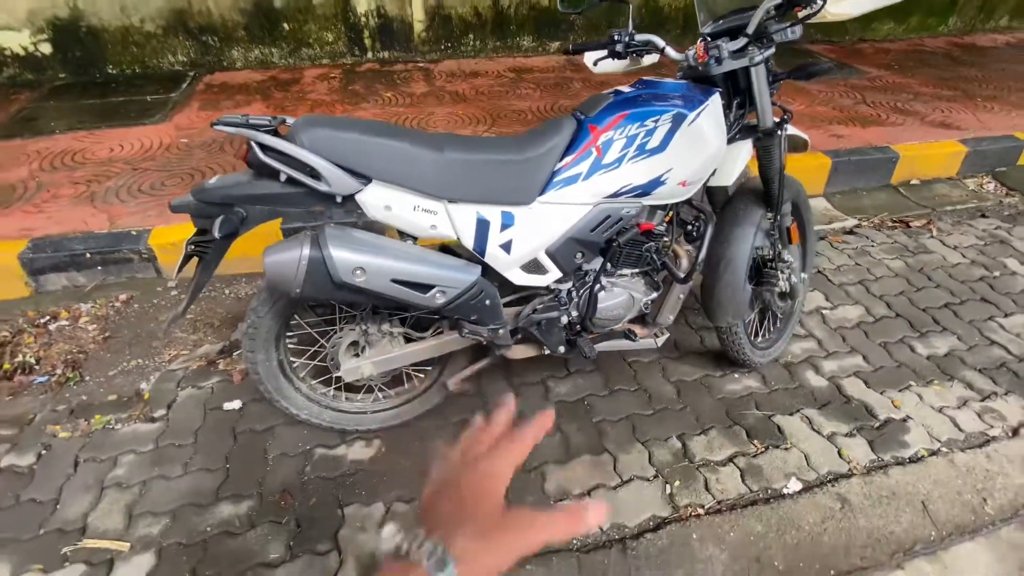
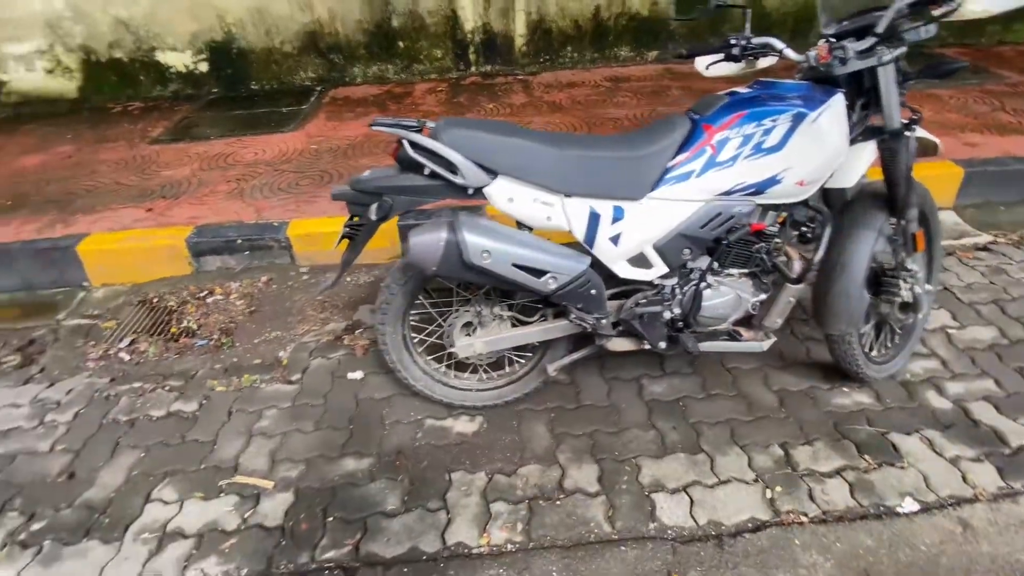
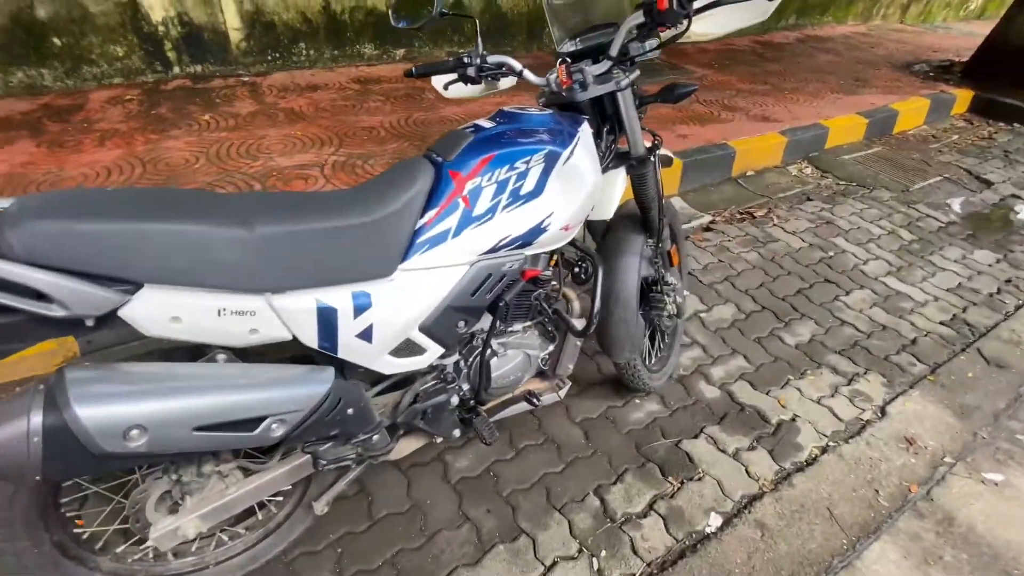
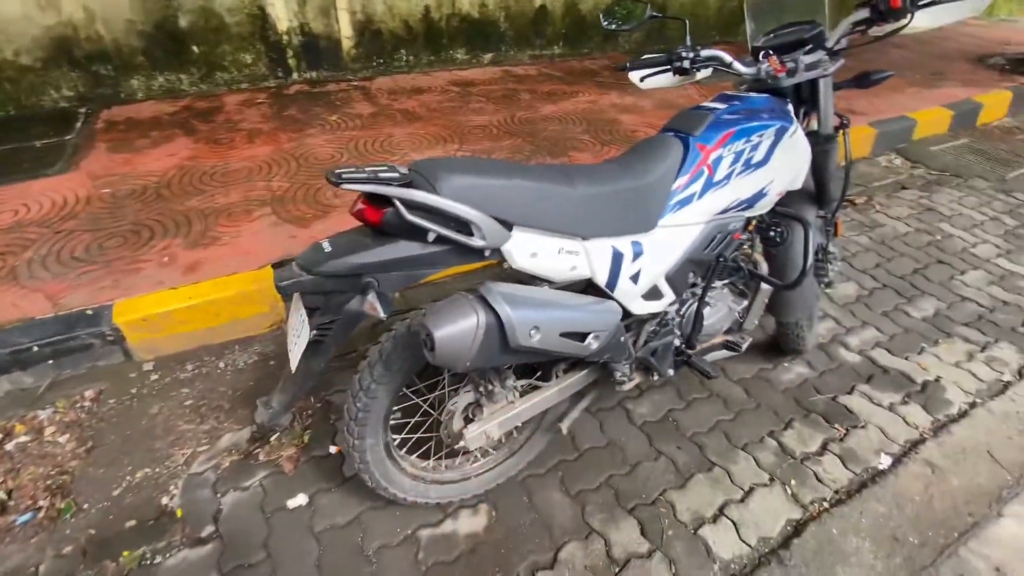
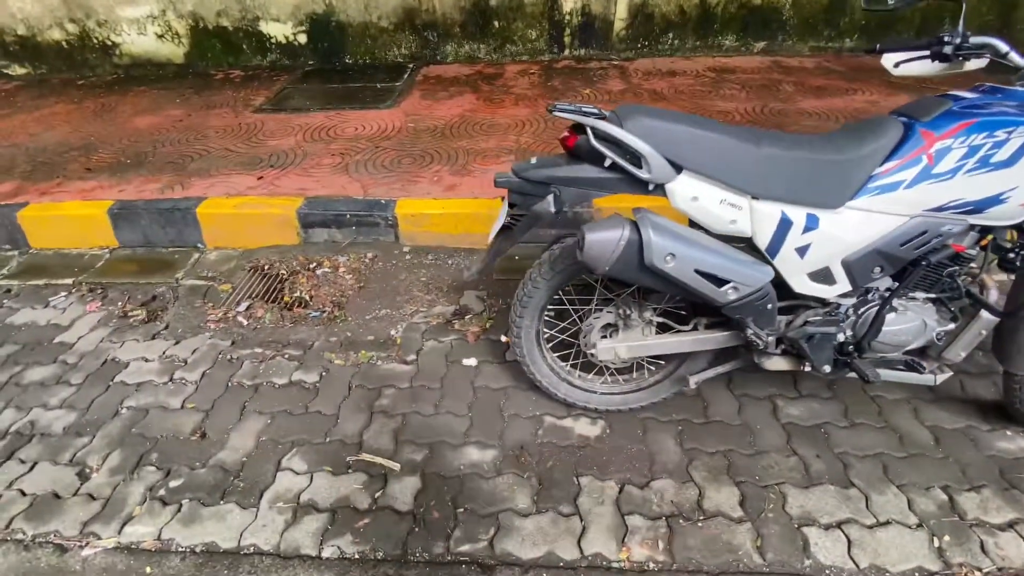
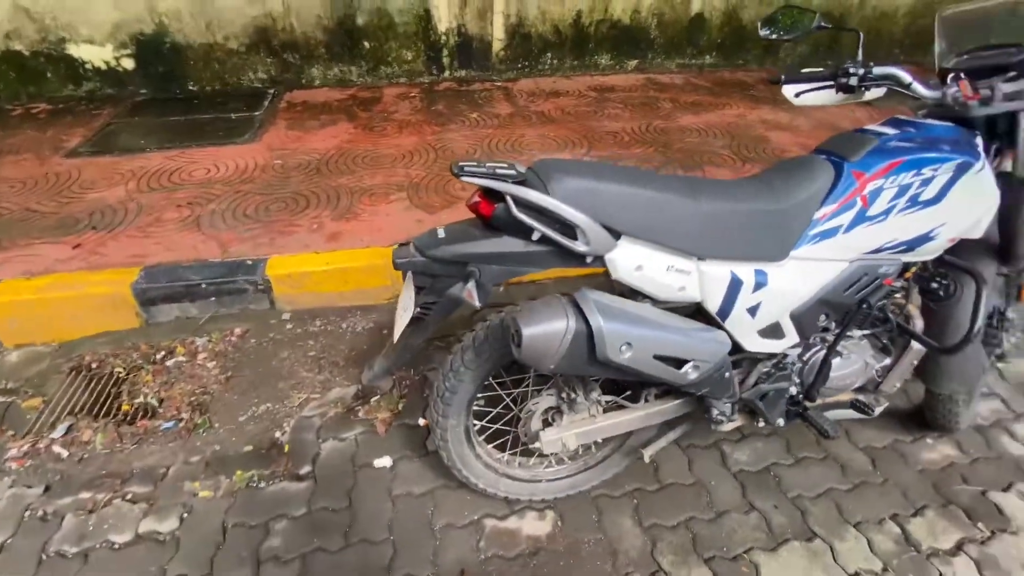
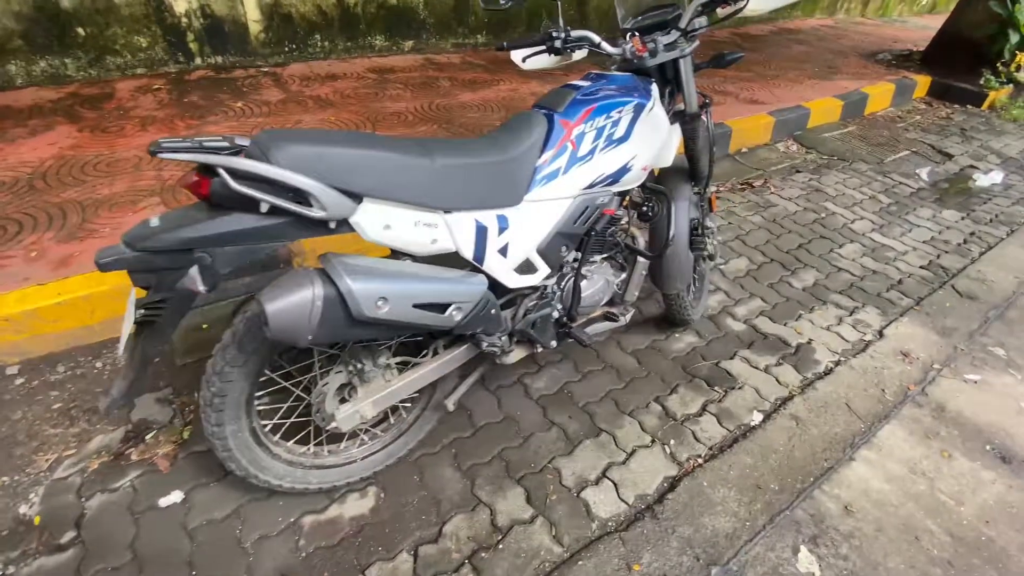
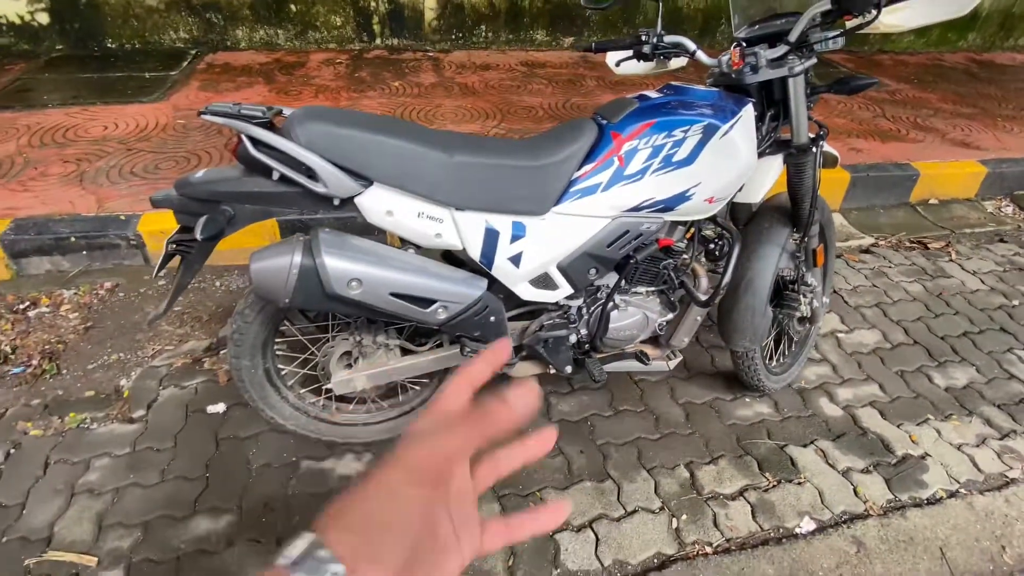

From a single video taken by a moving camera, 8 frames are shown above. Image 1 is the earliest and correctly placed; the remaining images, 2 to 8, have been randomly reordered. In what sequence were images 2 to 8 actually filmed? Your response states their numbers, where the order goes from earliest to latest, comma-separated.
2, 5, 6, 4, 7, 3, 8
